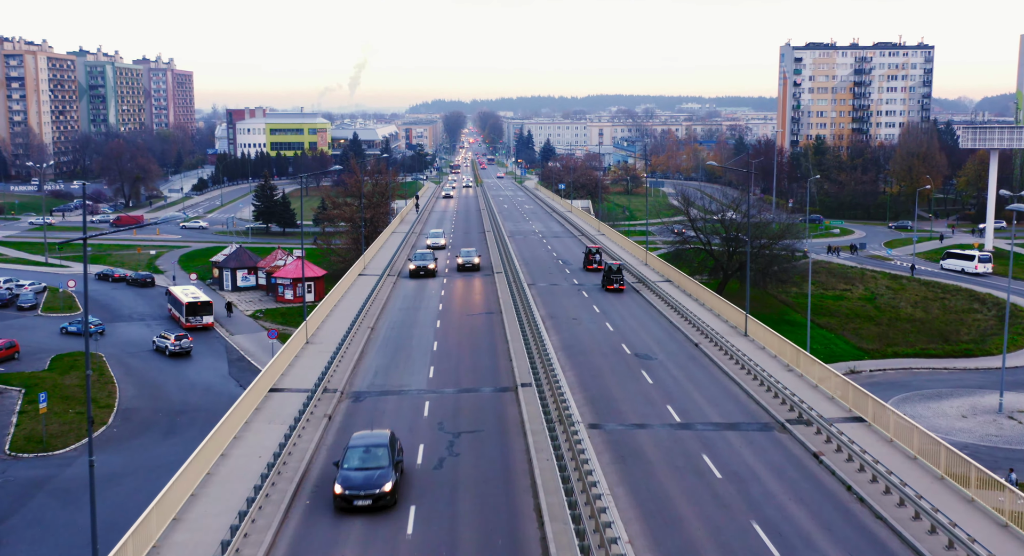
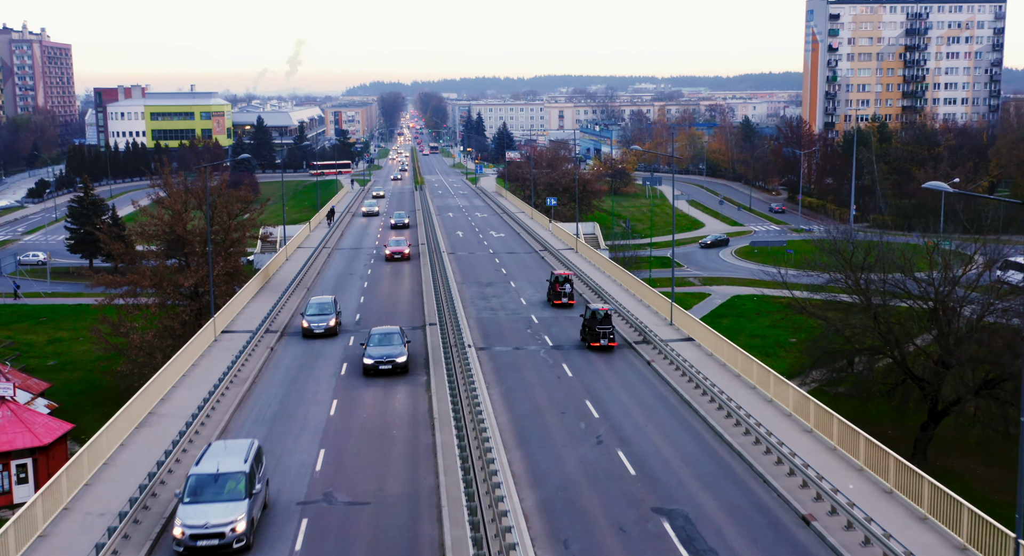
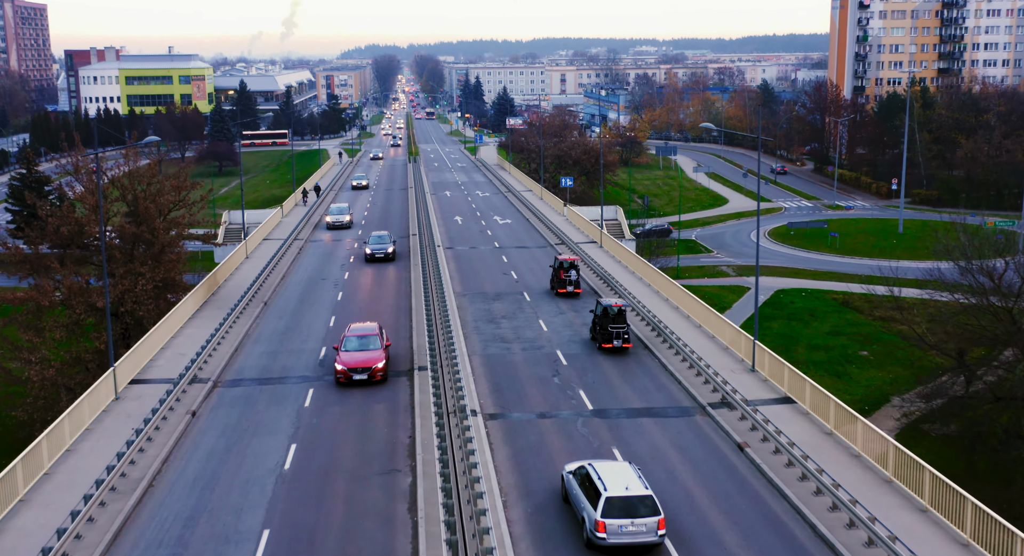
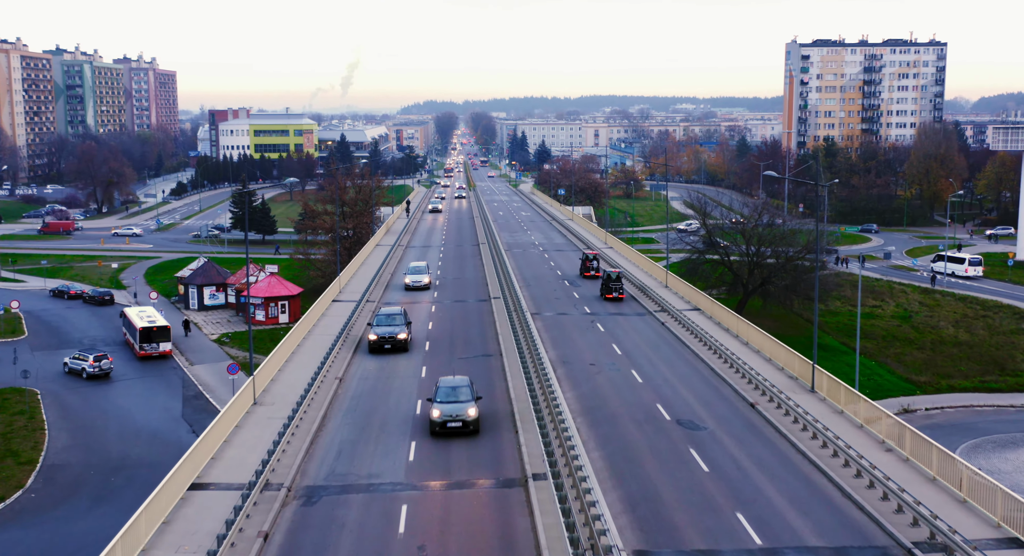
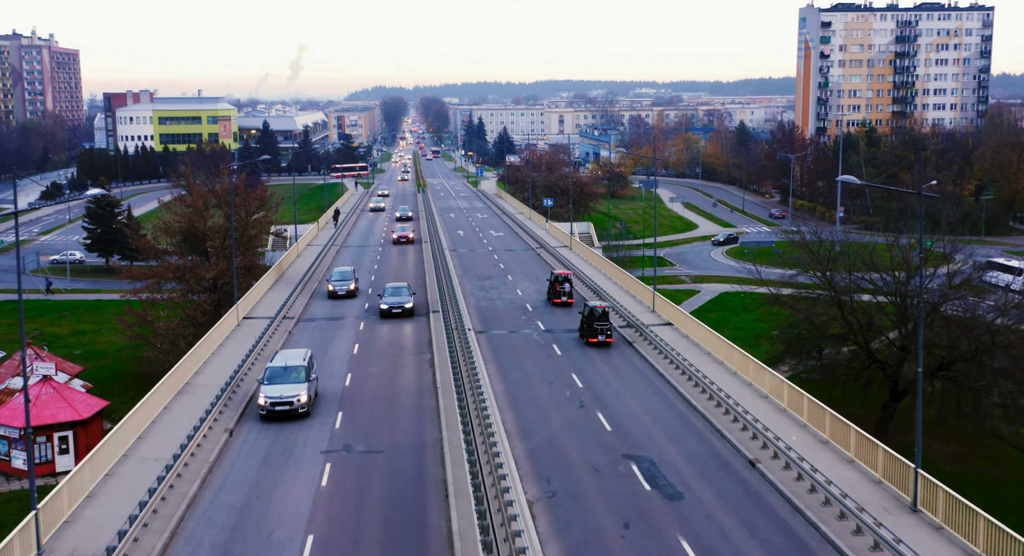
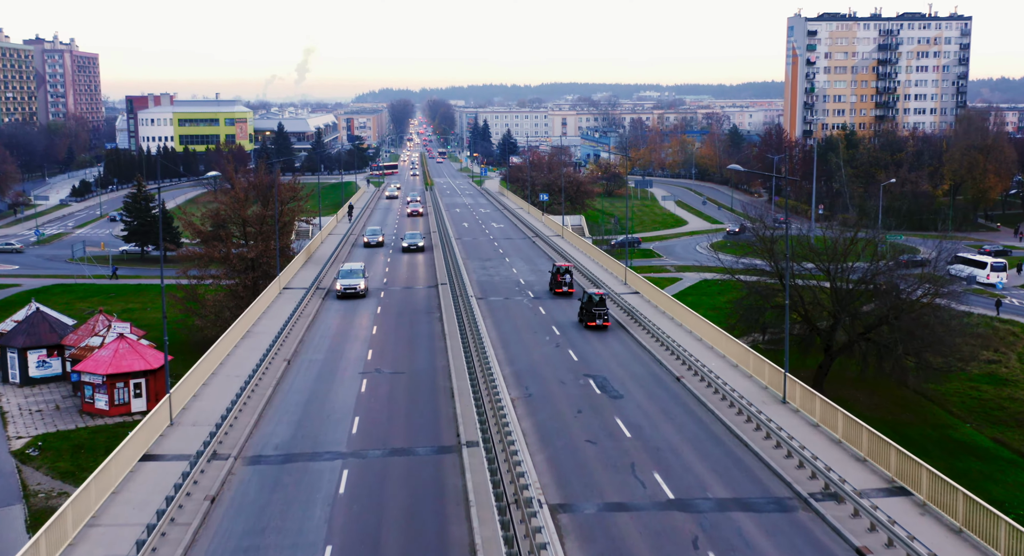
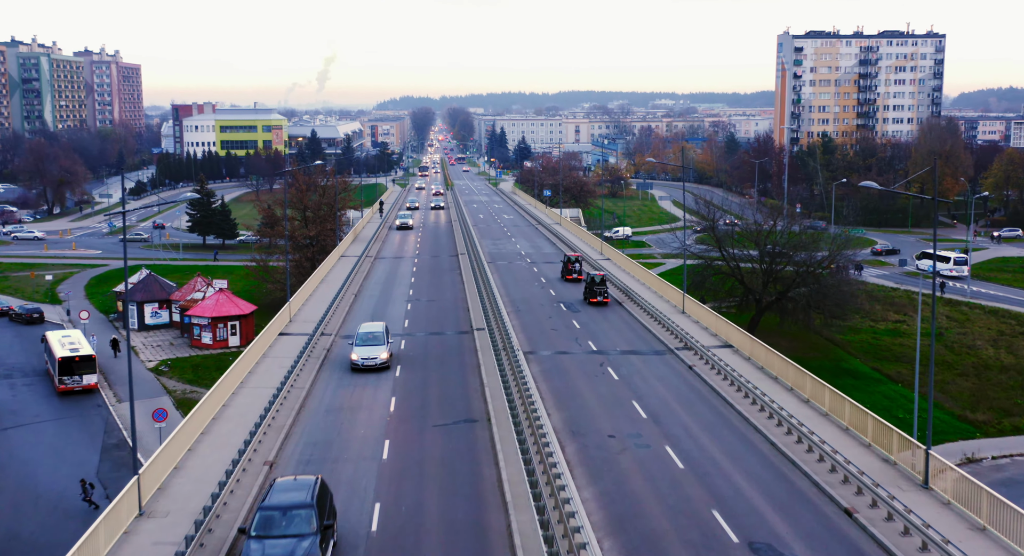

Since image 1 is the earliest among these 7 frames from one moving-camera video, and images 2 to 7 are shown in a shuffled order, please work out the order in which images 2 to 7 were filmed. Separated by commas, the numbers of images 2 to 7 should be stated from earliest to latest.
4, 7, 6, 5, 2, 3
